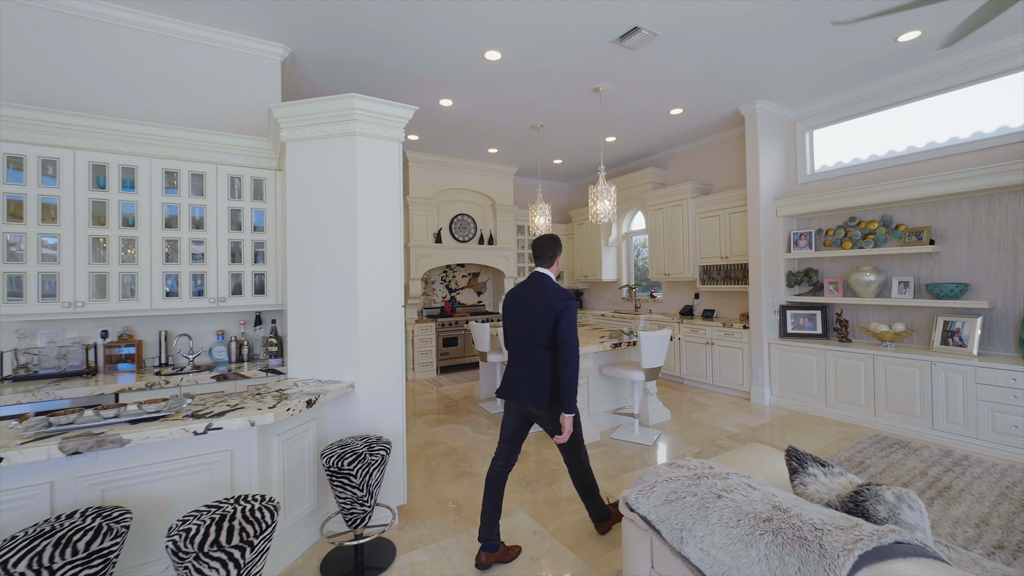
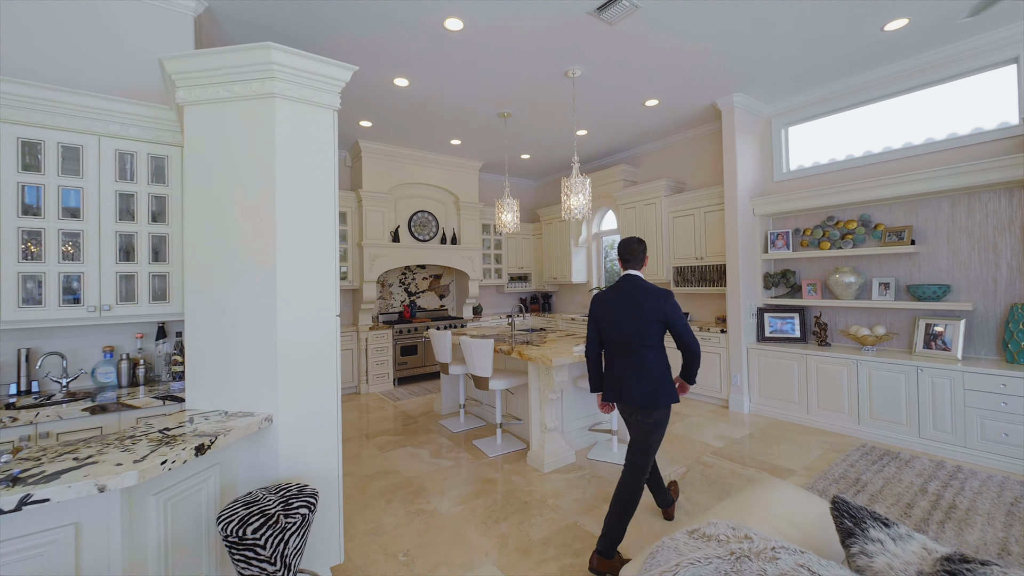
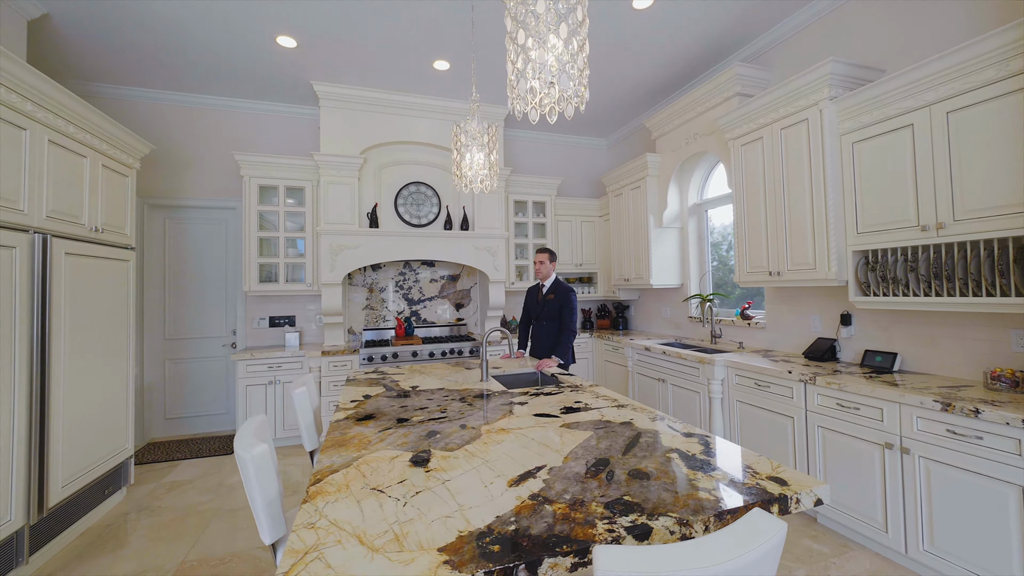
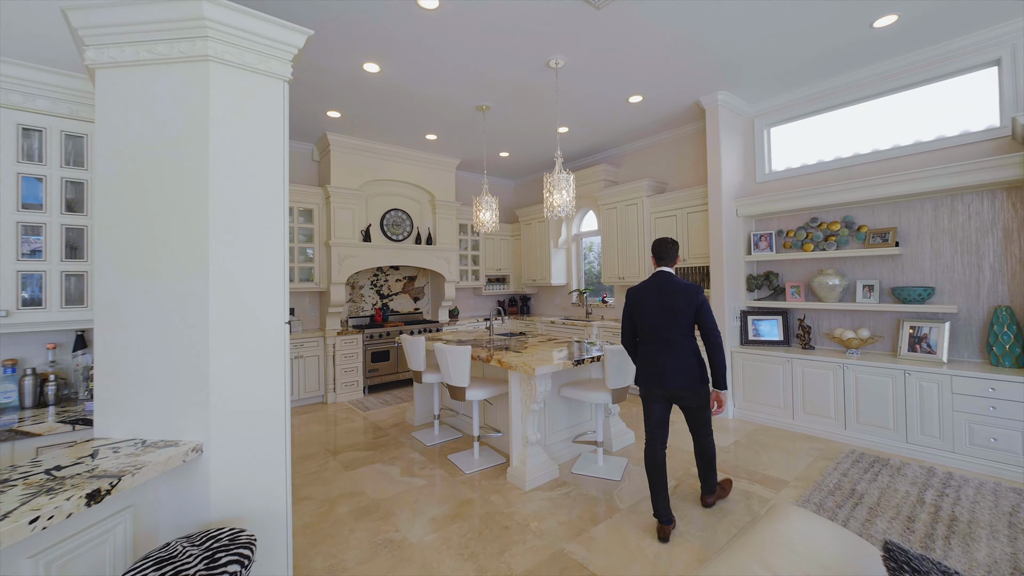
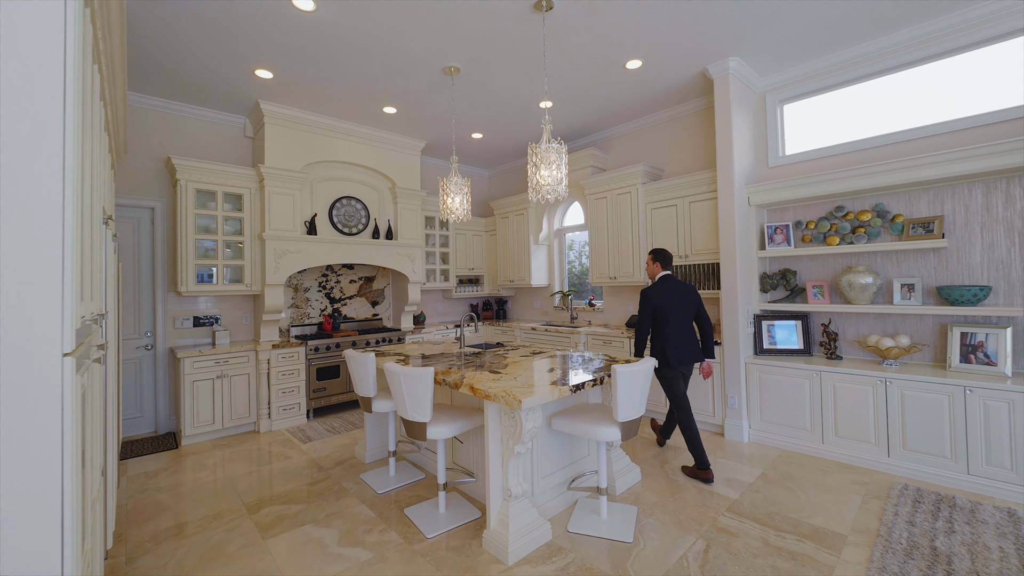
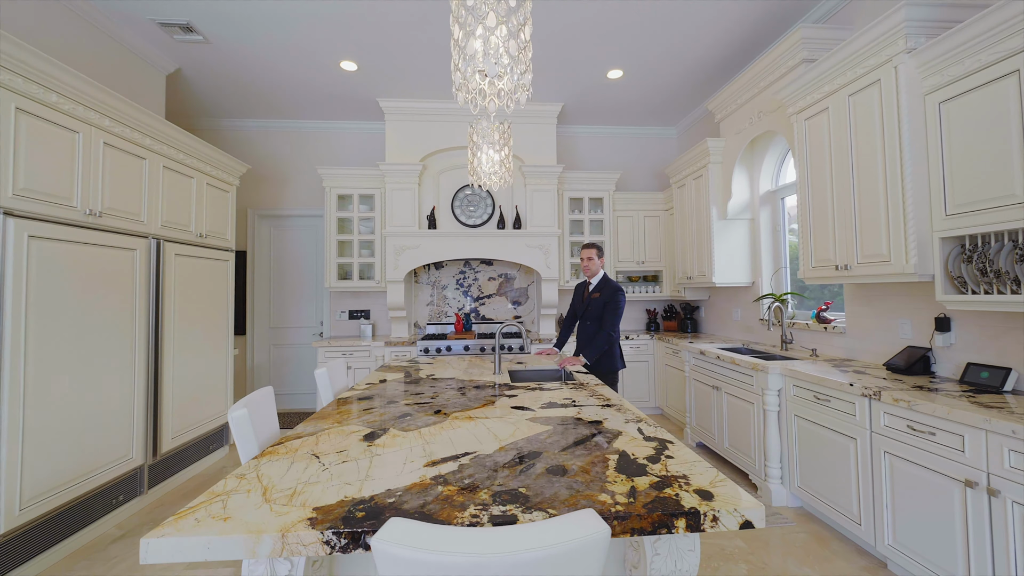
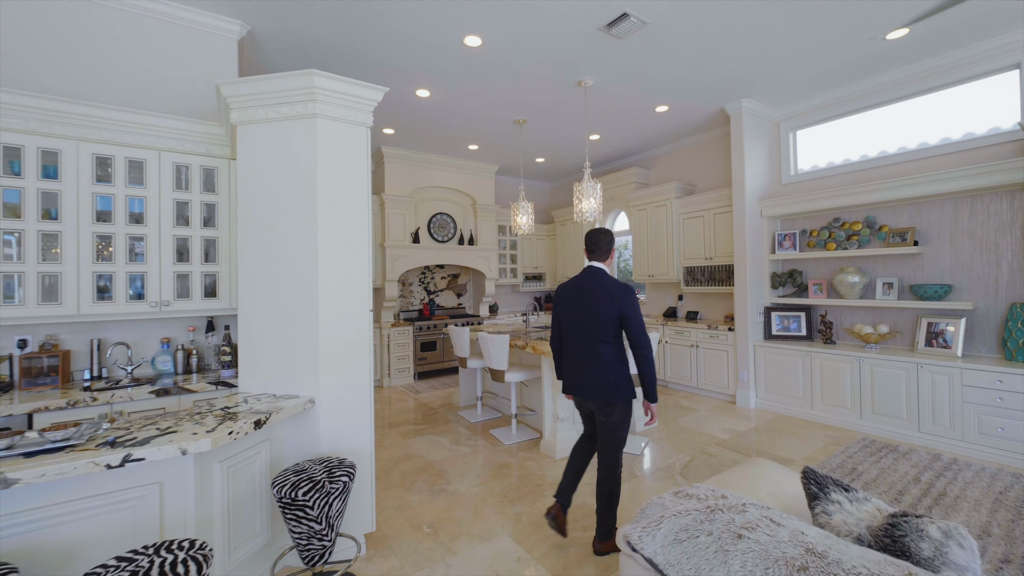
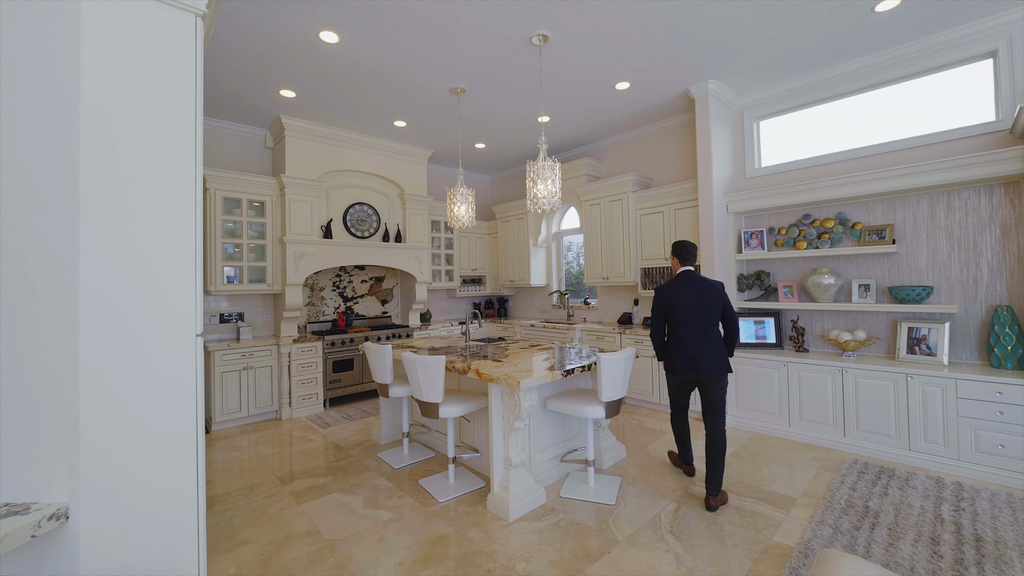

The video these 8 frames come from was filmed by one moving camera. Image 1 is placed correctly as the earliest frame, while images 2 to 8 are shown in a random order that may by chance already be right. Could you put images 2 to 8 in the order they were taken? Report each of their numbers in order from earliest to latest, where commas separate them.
7, 2, 4, 8, 5, 3, 6
